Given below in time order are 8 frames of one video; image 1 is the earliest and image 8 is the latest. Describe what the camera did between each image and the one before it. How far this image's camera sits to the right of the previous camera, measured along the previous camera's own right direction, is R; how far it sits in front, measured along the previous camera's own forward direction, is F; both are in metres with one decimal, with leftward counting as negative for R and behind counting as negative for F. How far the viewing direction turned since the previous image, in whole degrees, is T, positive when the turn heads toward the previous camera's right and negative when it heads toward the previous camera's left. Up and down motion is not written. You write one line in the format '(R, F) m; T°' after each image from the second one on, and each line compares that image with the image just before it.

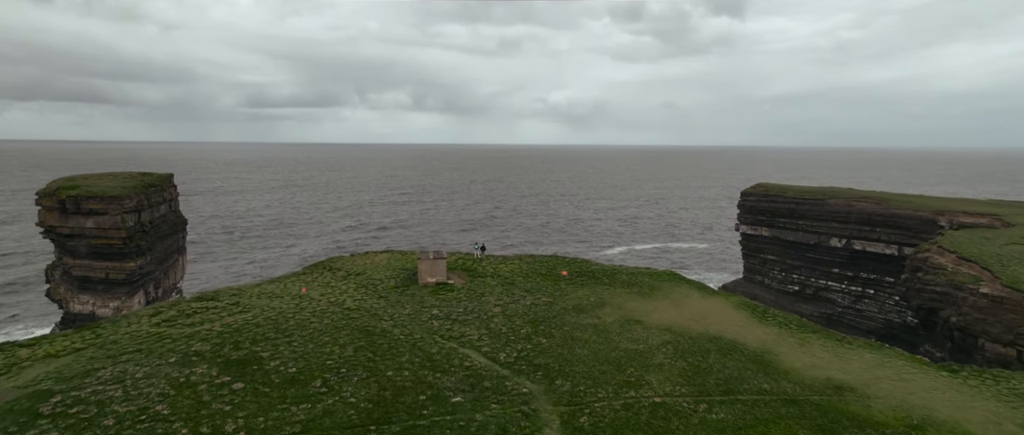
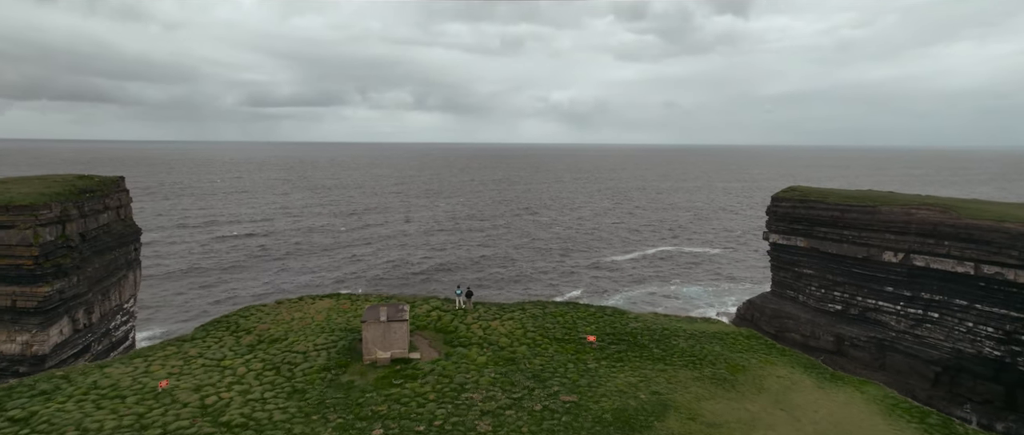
(+0.1, +11.1) m; 0°
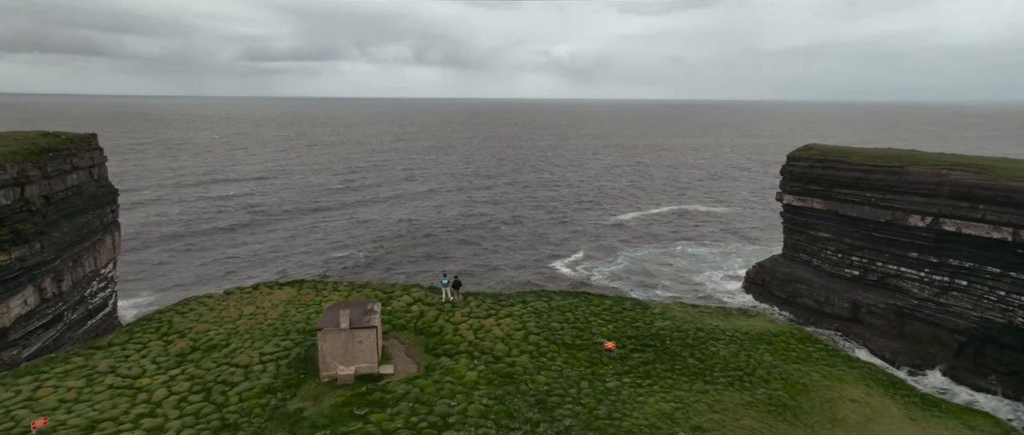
(+0.1, +4.5) m; 0°
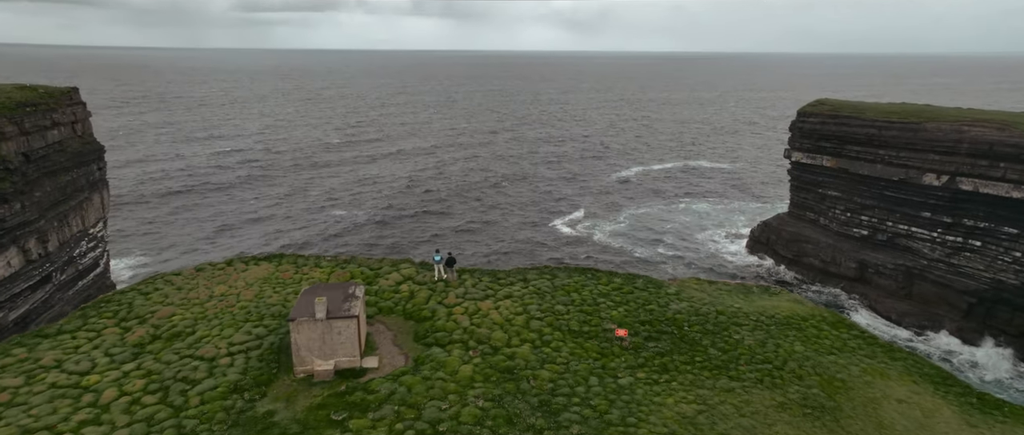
(0.0, +2.1) m; 0°
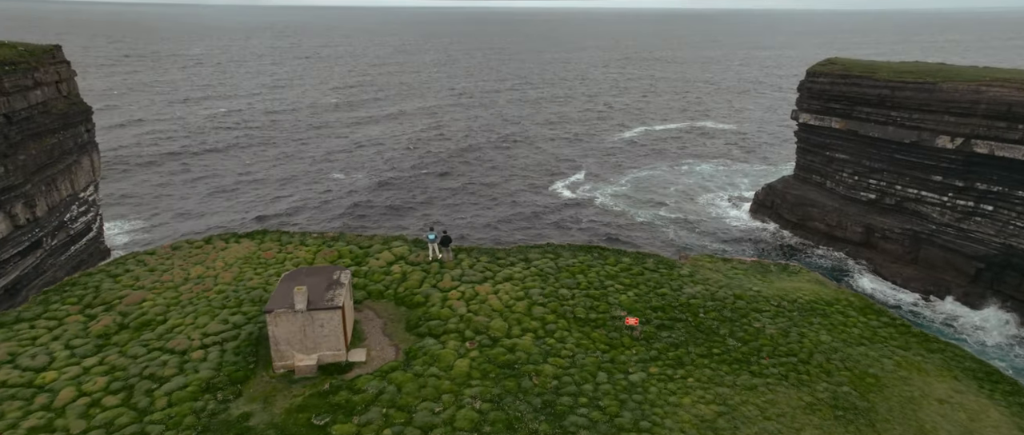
(0.0, +1.4) m; 0°
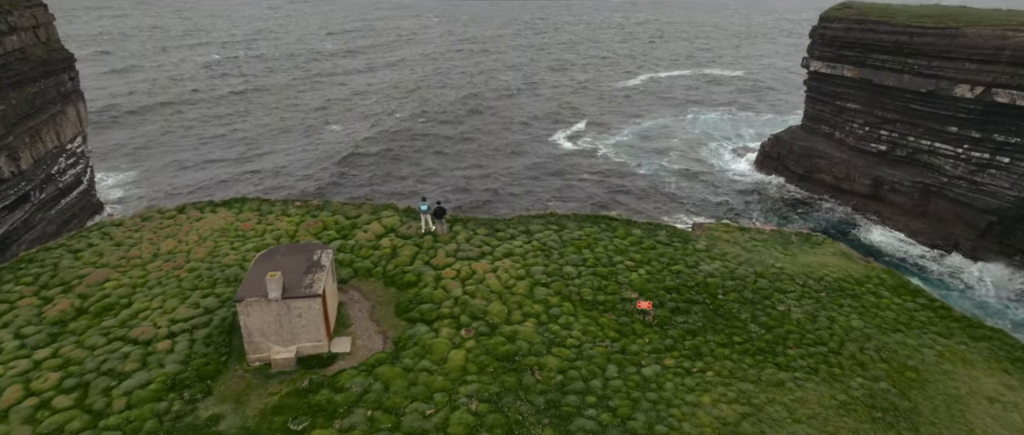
(0.0, +1.5) m; 0°
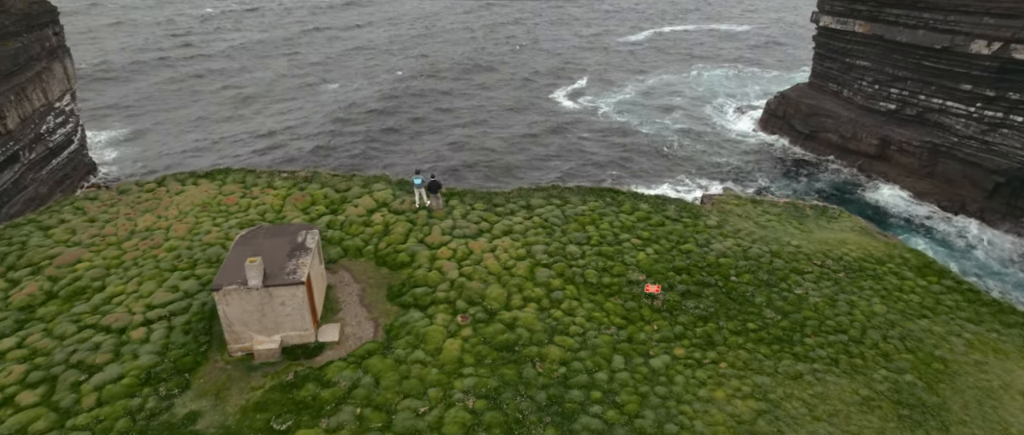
(0.0, +0.9) m; 0°
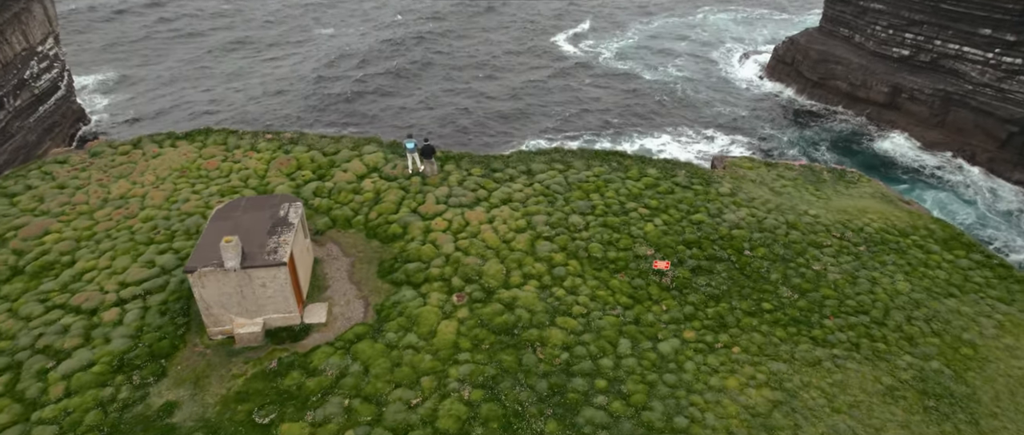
(0.0, +0.9) m; 0°
